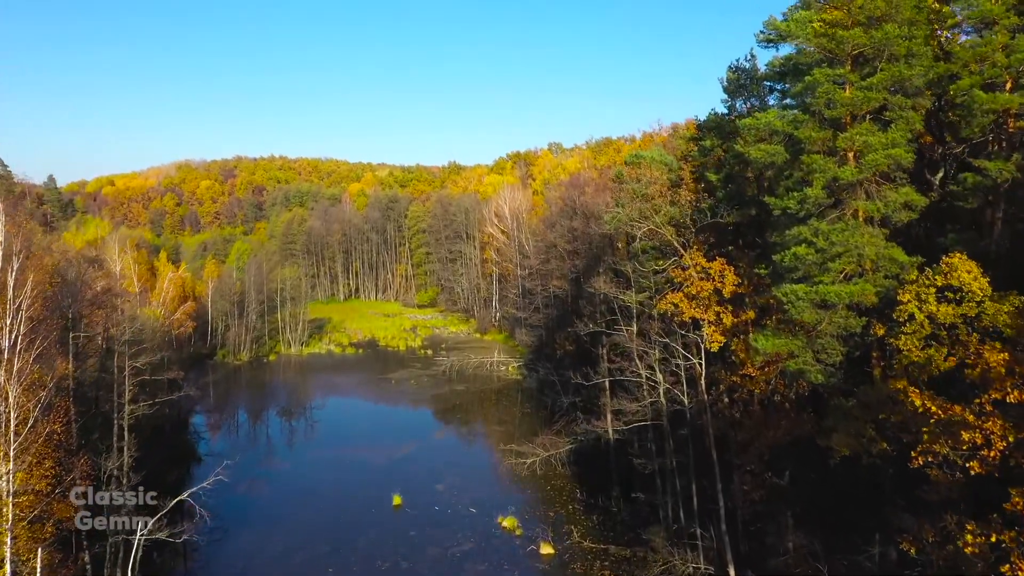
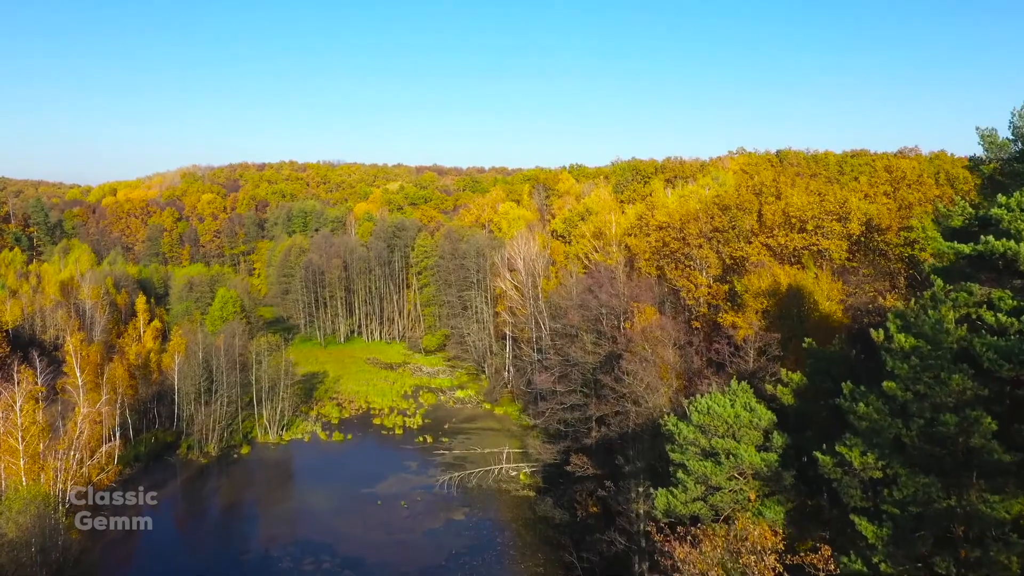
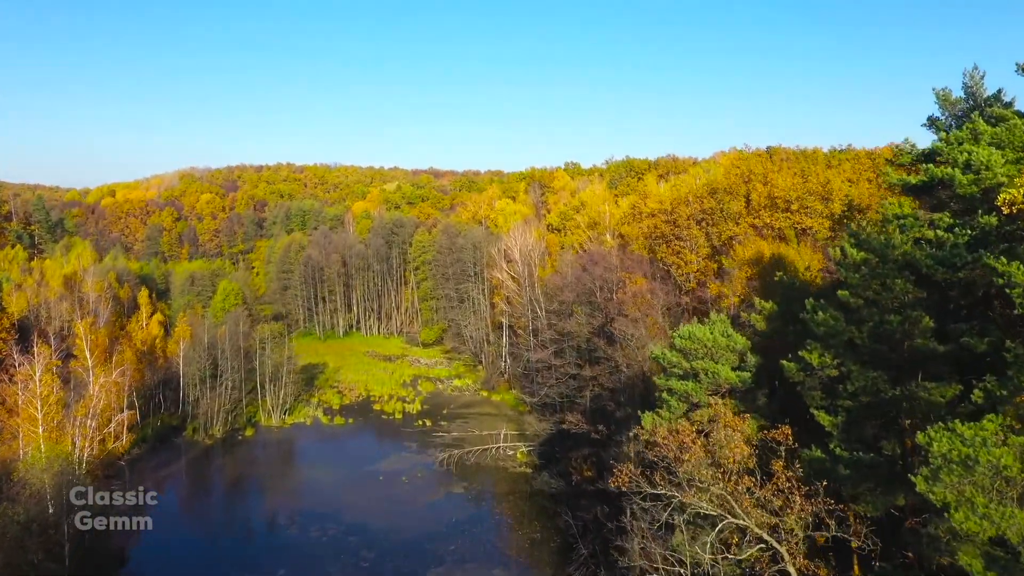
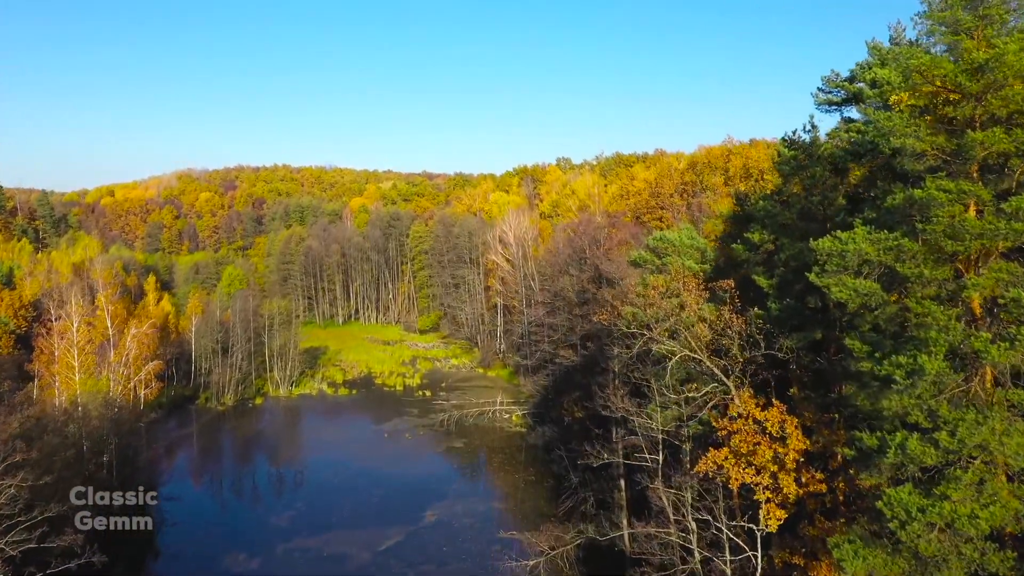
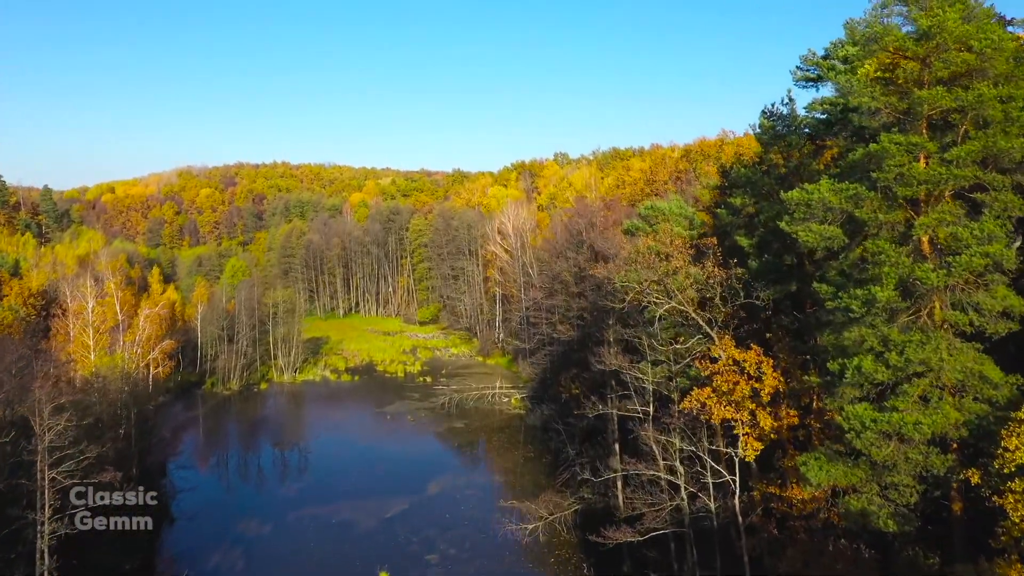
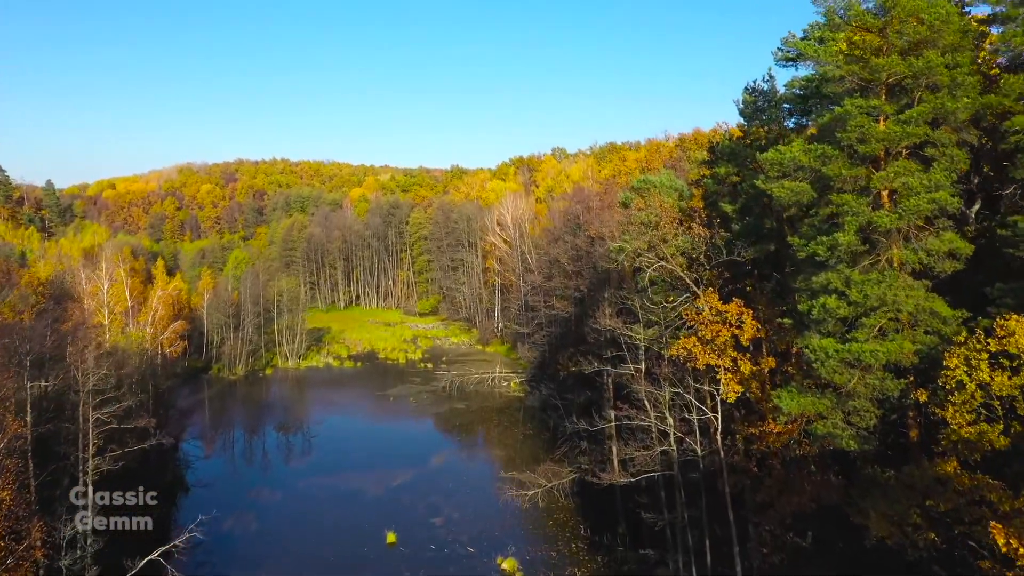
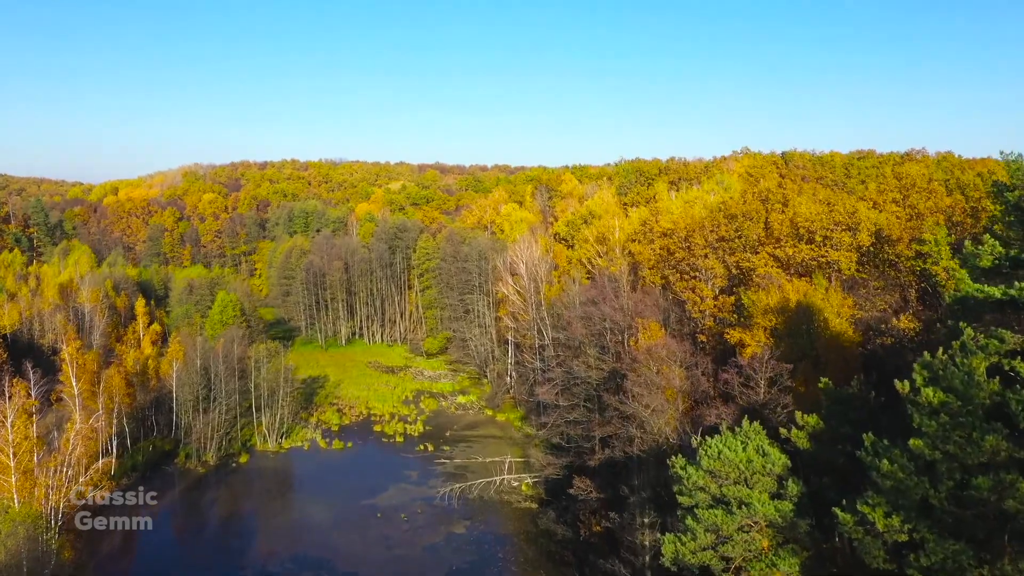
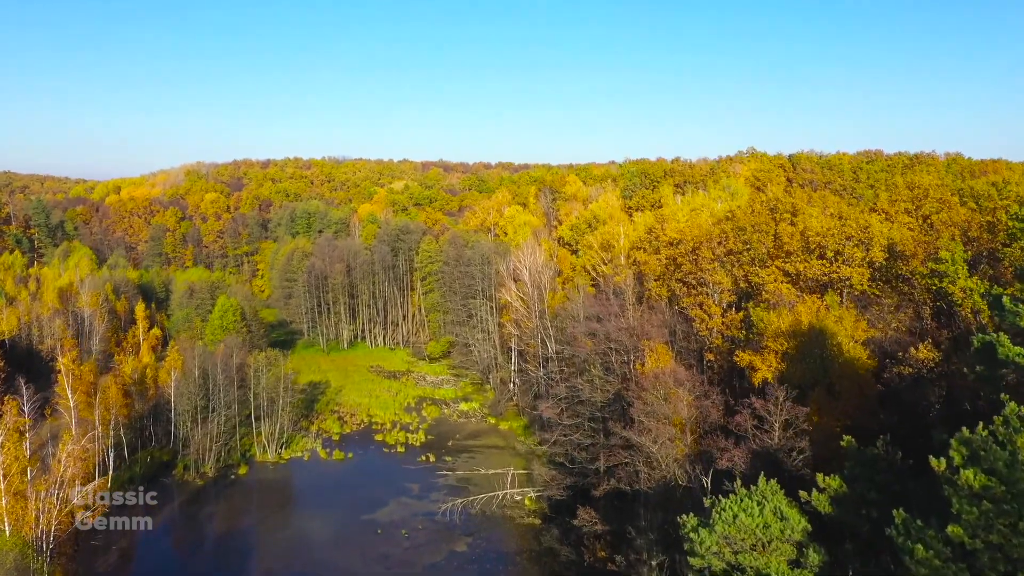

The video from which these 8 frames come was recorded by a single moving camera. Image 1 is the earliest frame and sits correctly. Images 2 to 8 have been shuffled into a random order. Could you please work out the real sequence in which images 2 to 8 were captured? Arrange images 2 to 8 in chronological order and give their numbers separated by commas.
6, 5, 4, 3, 2, 7, 8
